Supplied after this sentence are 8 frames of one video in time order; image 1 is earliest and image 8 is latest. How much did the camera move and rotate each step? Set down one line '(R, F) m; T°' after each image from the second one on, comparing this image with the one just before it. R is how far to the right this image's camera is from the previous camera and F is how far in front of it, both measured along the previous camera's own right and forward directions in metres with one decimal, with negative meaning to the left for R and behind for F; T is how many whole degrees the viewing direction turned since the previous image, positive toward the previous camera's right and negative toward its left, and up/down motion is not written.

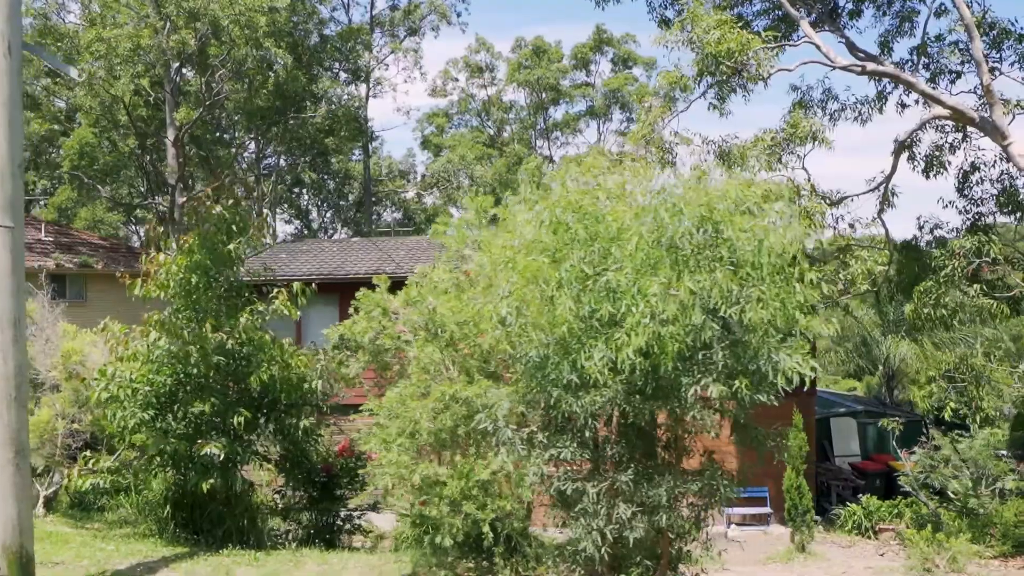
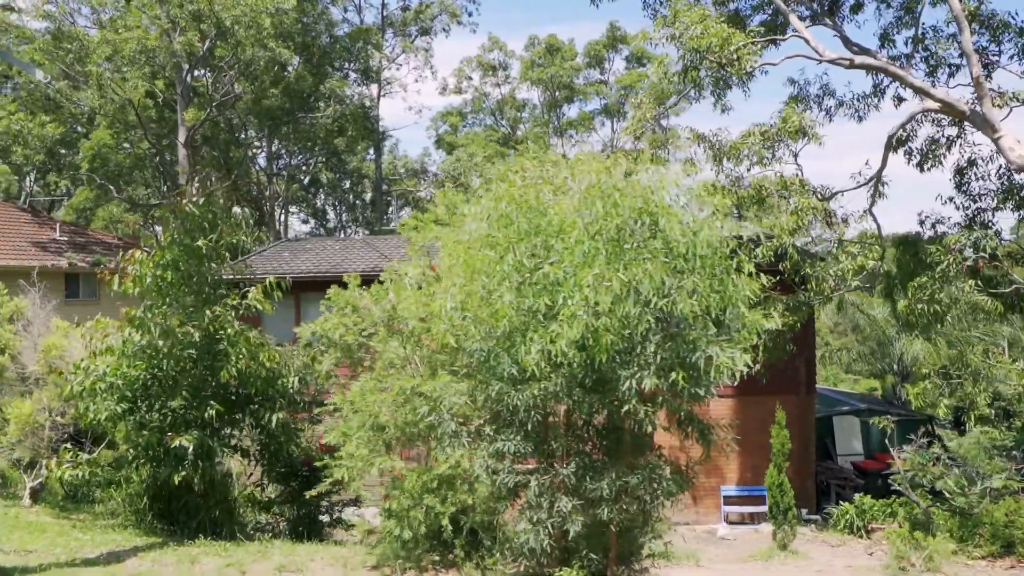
(+0.9, -0.1) m; -2°
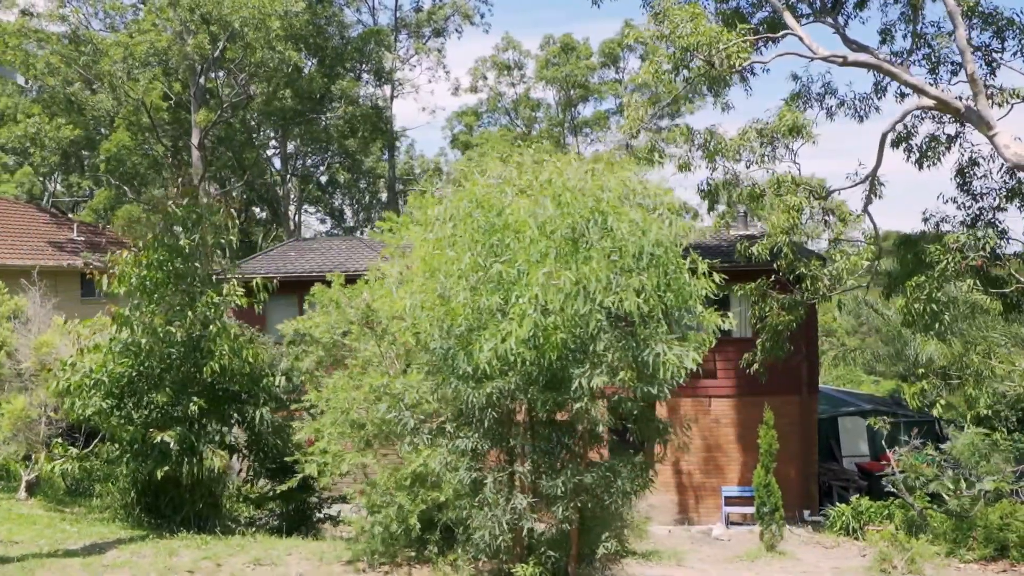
(+0.7, -0.1) m; -2°
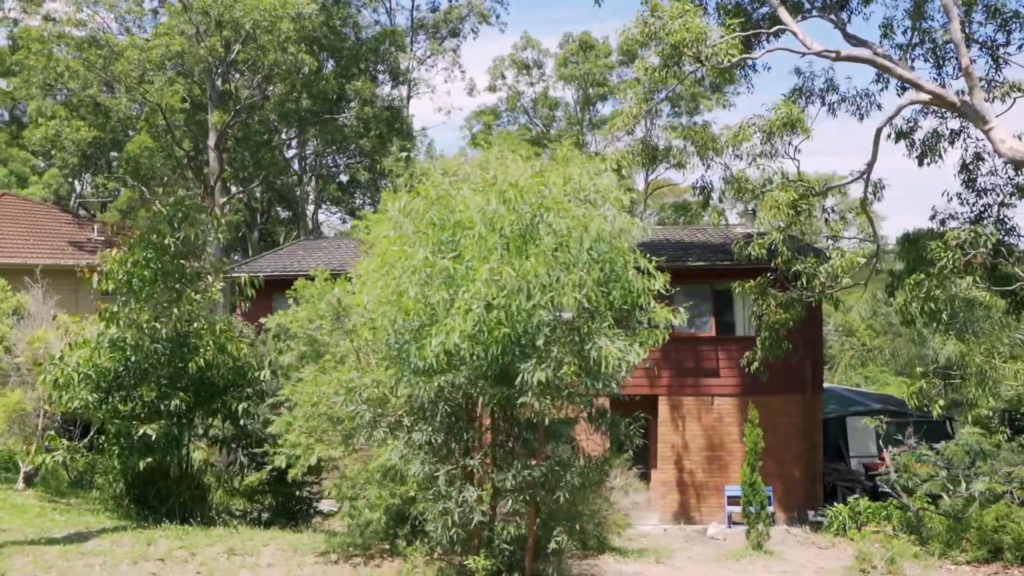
(+0.9, -0.1) m; -3°
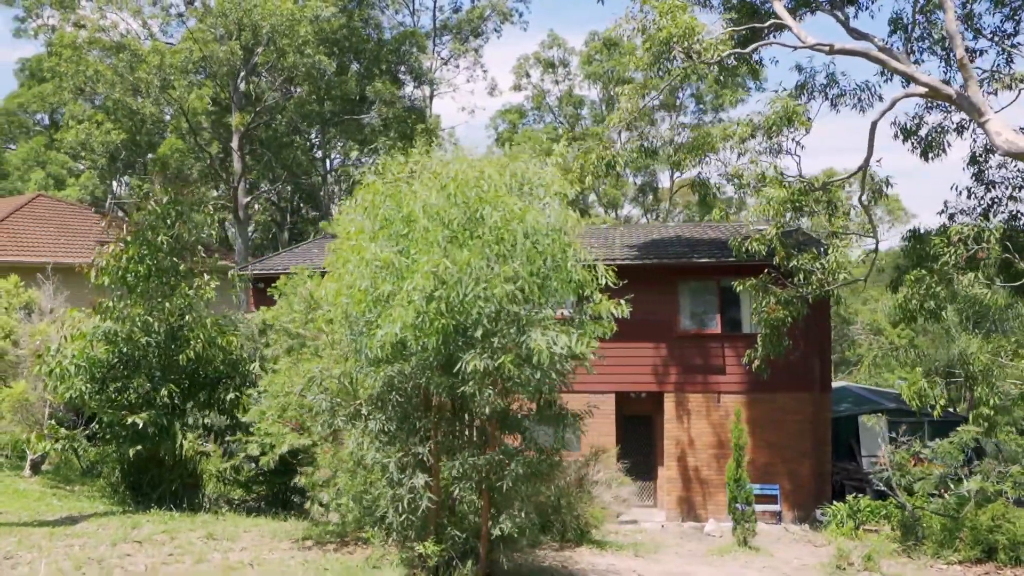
(+1.0, -0.1) m; -3°
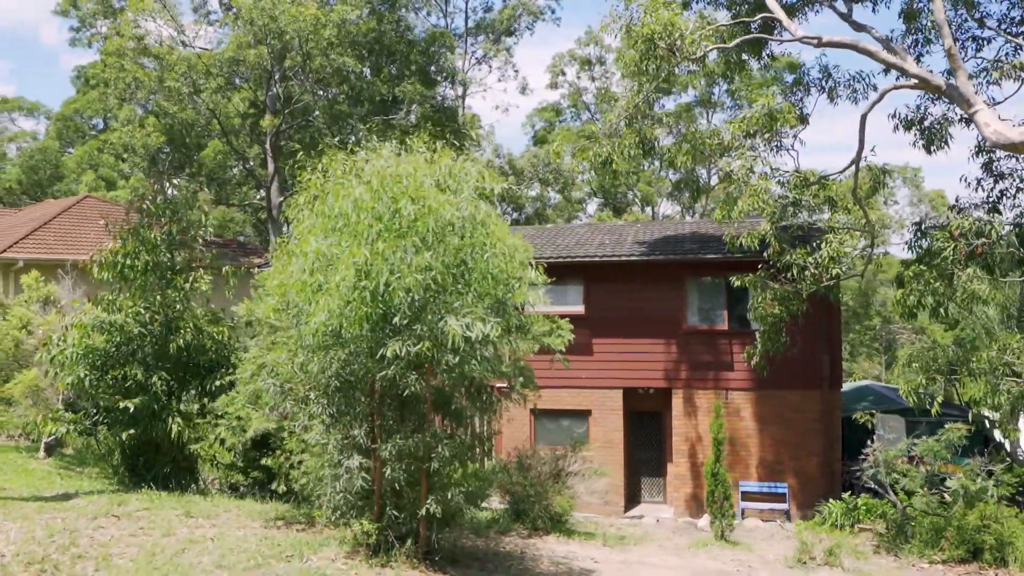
(+1.5, -0.3) m; -5°
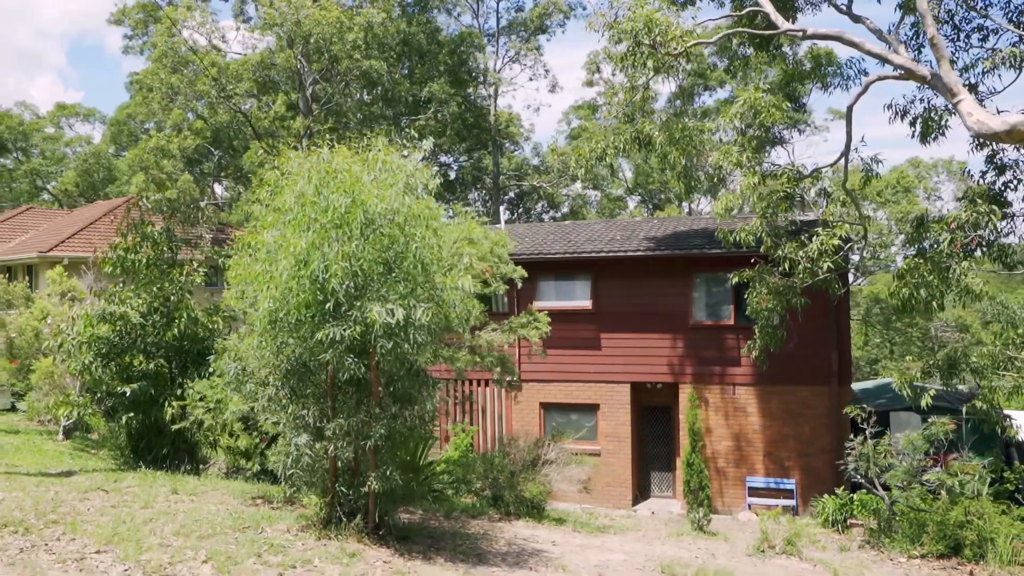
(+1.5, -0.3) m; -5°
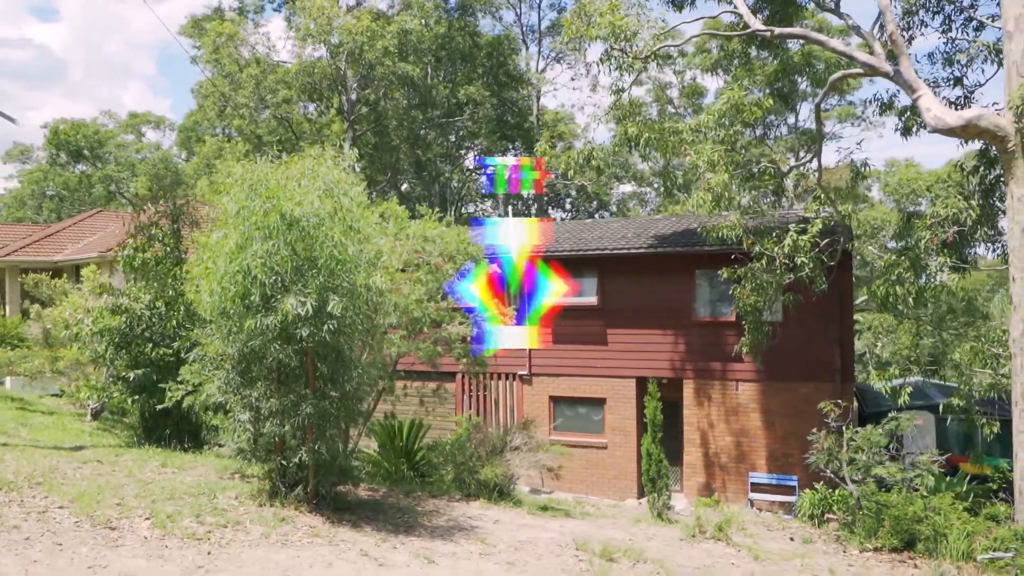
(+2.2, -0.6) m; -7°
